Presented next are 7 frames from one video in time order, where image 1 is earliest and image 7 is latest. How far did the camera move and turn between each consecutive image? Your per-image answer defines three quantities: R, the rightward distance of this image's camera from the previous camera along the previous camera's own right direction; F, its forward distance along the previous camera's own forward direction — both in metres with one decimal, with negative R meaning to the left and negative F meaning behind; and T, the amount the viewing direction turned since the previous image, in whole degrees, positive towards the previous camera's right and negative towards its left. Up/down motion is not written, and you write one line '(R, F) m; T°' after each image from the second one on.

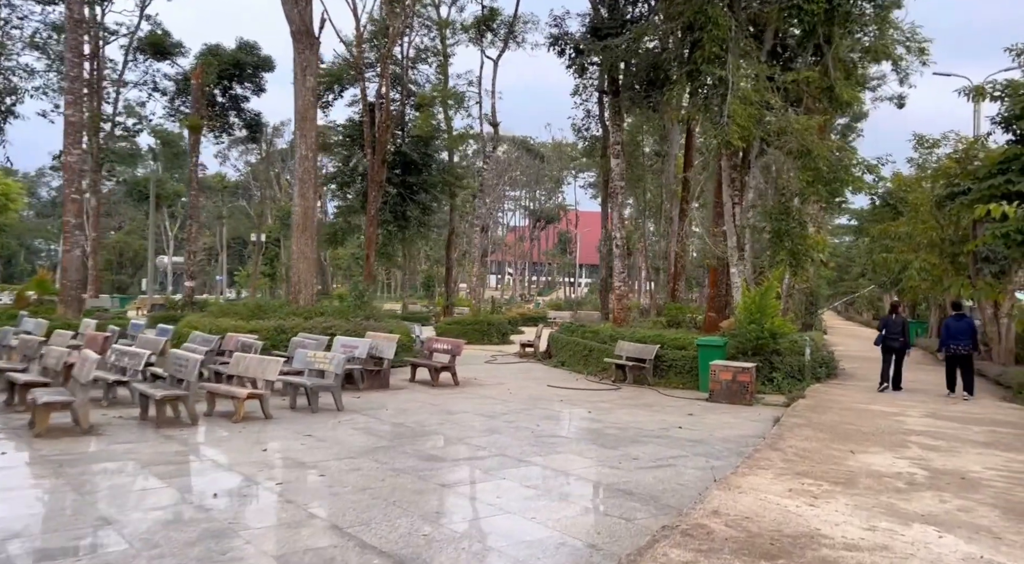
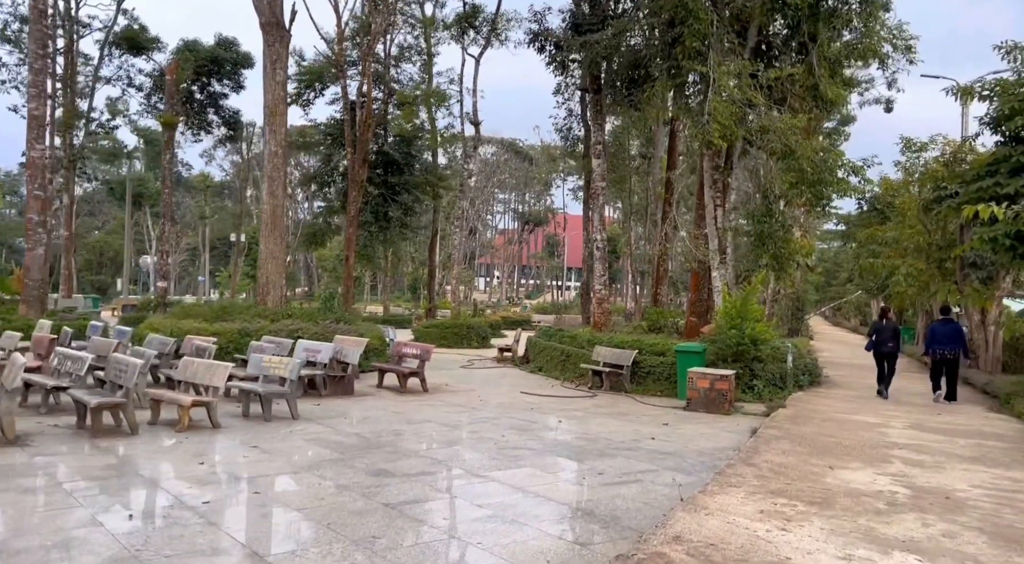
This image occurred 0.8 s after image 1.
(+0.3, +0.5) m; +1°
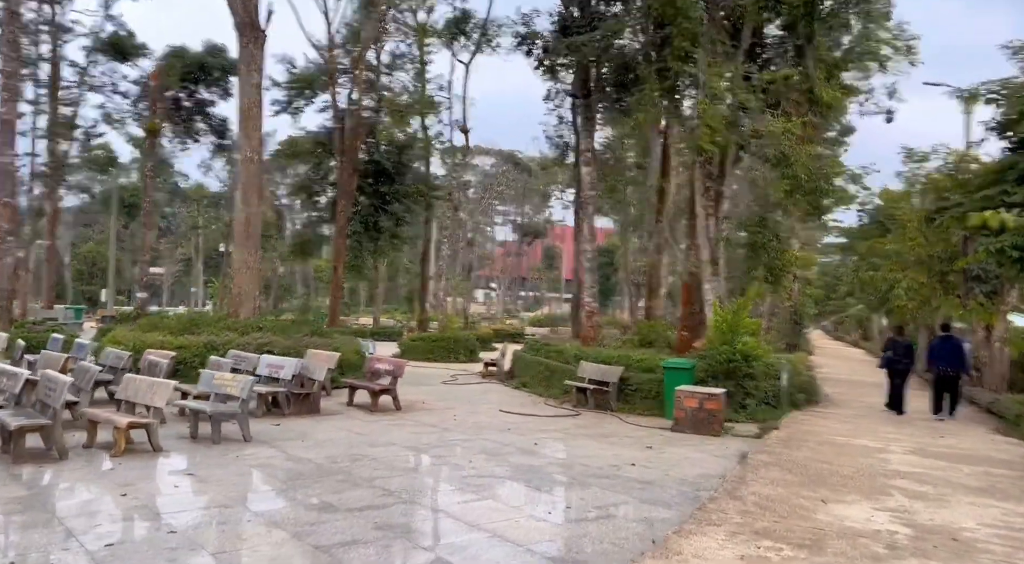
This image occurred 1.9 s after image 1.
(+0.4, +0.7) m; 0°
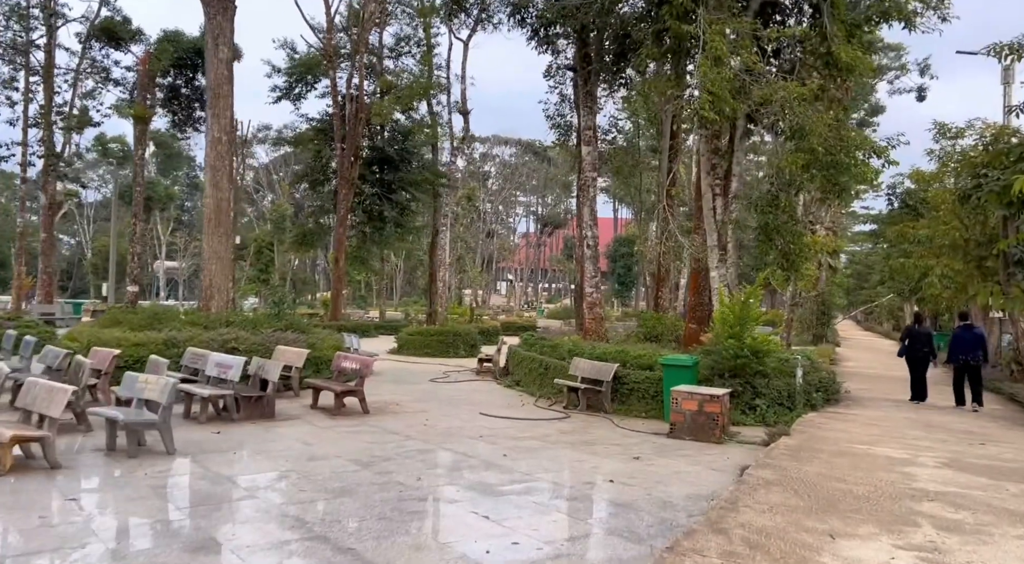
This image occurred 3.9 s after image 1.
(+0.7, +1.3) m; -2°
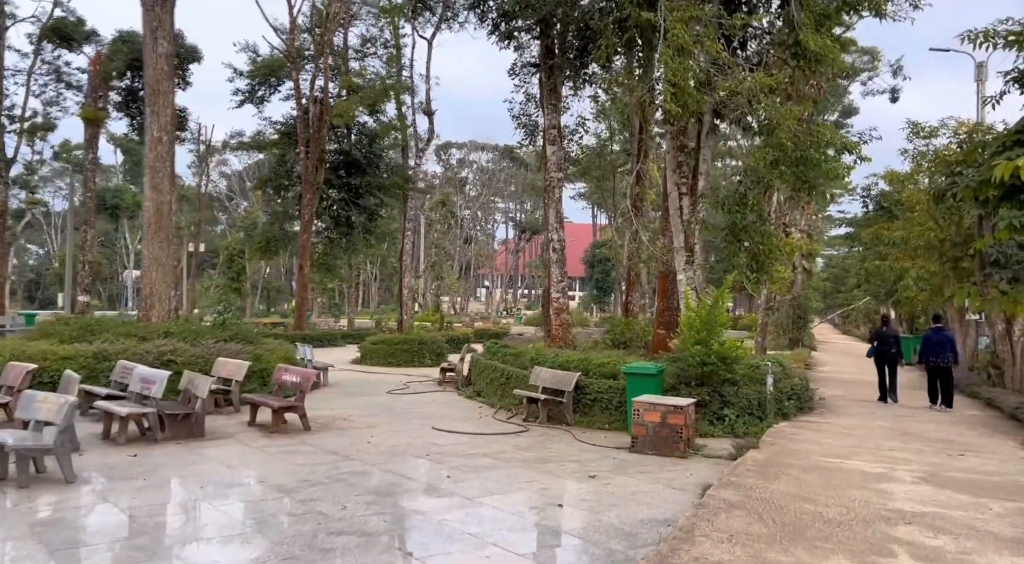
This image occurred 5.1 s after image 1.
(+0.4, +0.7) m; +1°
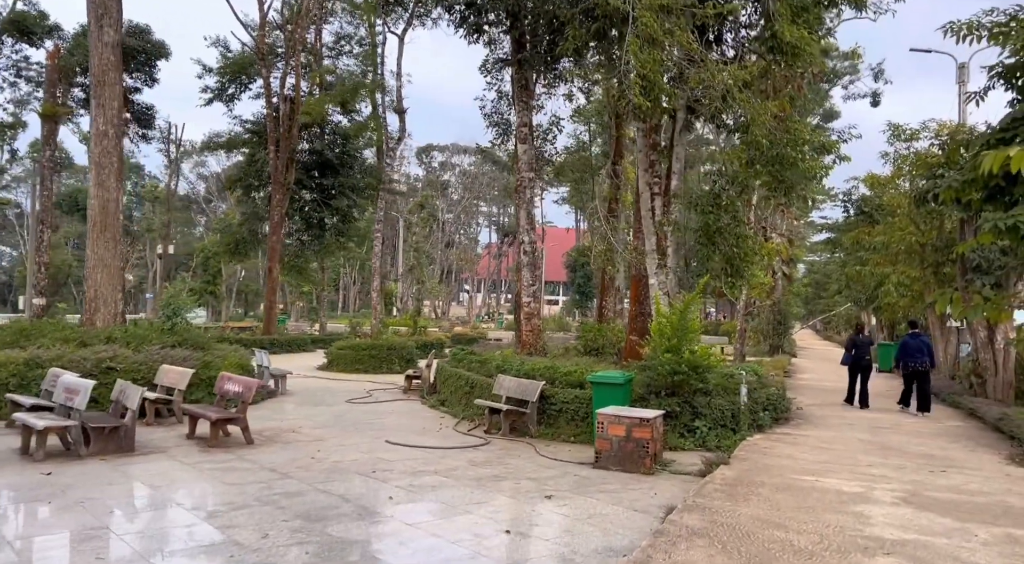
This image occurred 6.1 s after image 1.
(+0.3, +0.6) m; +1°
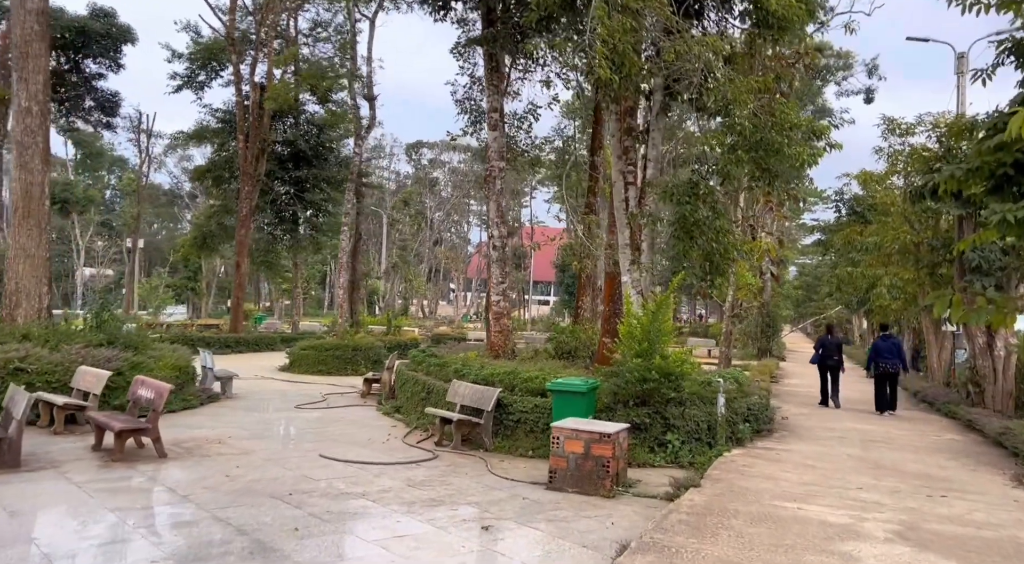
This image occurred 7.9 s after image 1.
(+0.5, +1.1) m; +1°
